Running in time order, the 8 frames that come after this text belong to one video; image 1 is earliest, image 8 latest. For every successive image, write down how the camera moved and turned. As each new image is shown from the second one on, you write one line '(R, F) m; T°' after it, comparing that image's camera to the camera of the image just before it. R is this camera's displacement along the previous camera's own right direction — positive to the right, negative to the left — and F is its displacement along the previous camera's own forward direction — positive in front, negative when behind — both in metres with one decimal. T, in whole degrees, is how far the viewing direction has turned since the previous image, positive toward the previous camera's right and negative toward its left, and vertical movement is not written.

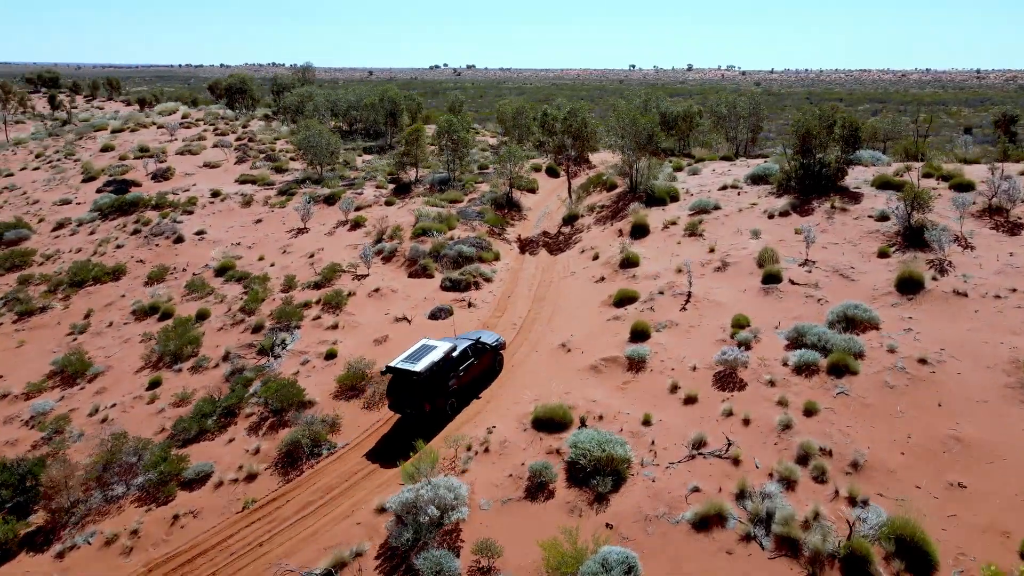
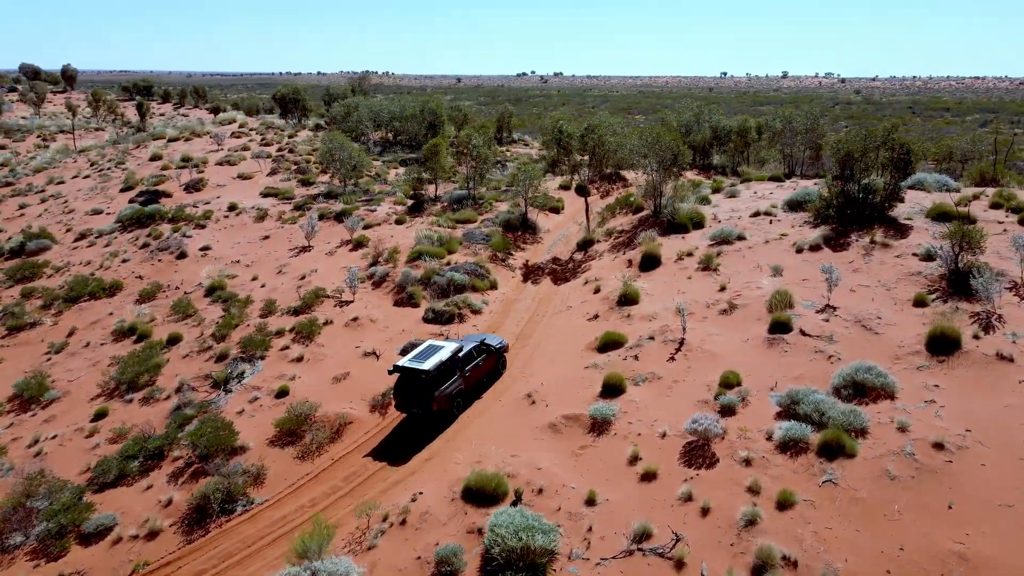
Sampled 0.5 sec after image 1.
(+2.4, +1.8) m; -6°
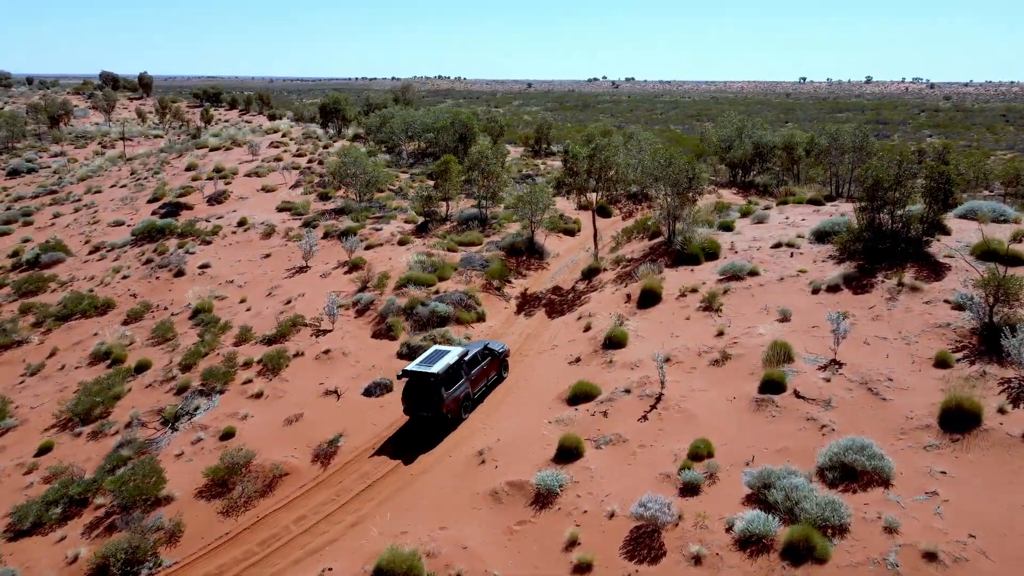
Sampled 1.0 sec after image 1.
(+2.0, +1.5) m; -5°
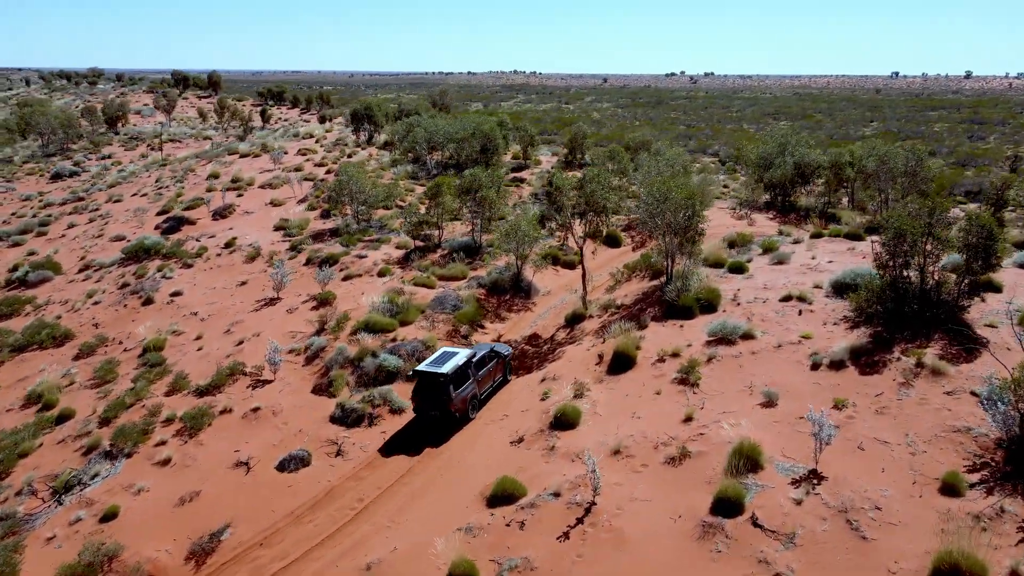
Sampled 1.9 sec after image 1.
(+2.6, +2.4) m; -6°
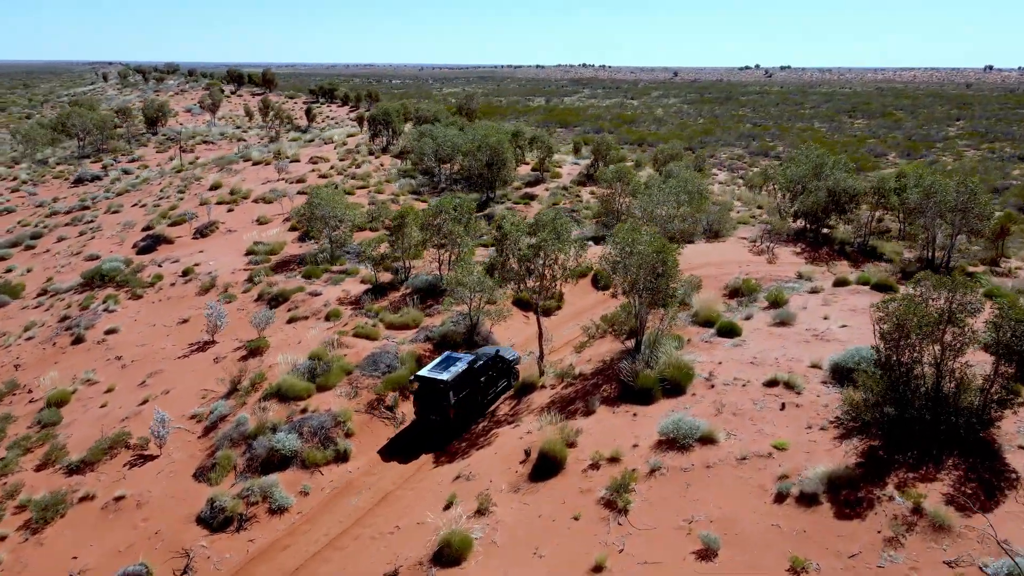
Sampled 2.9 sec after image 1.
(+2.8, +3.0) m; -5°
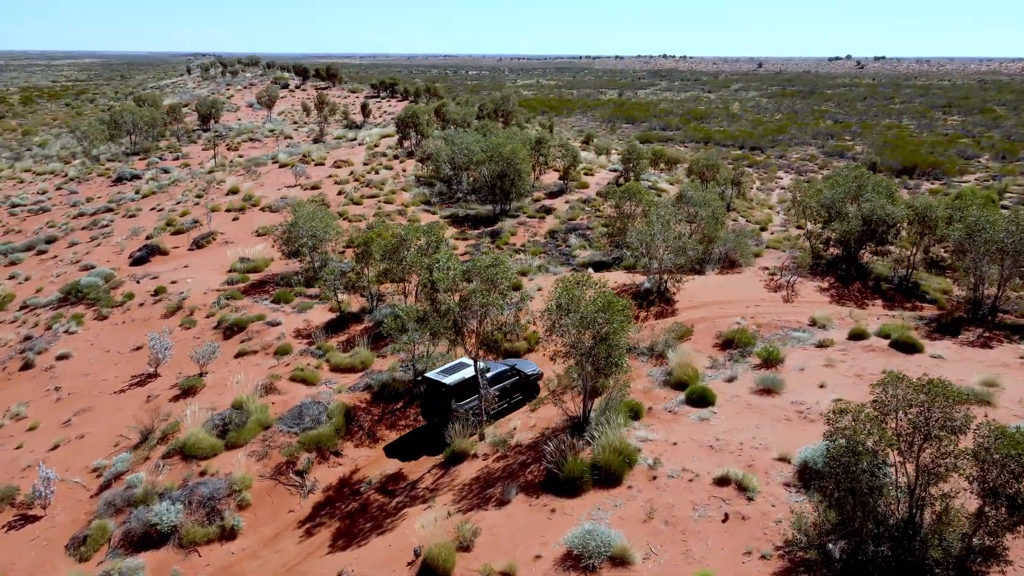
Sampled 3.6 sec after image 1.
(+2.8, +2.2) m; -6°
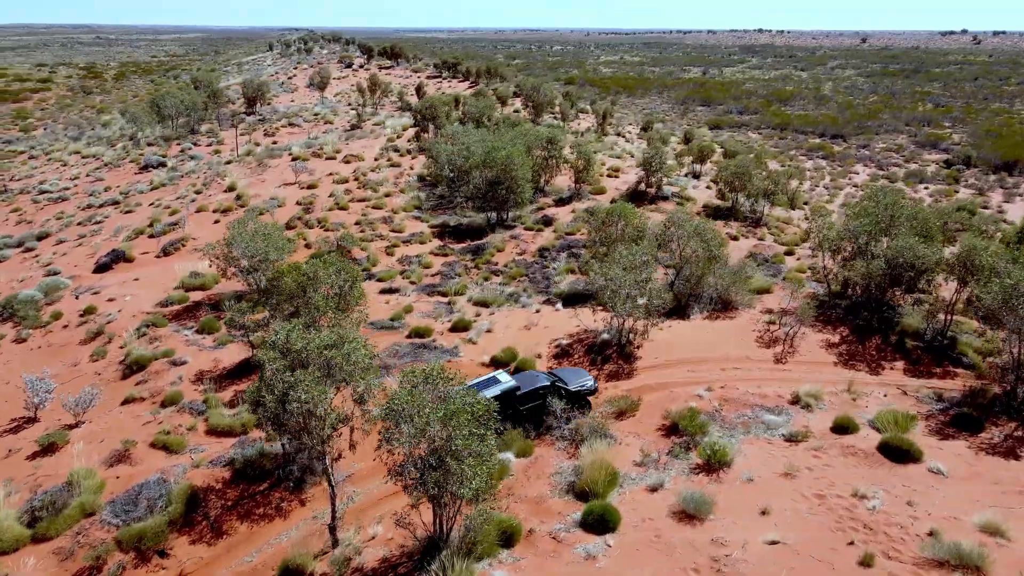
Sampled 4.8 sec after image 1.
(+3.6, +3.3) m; -6°
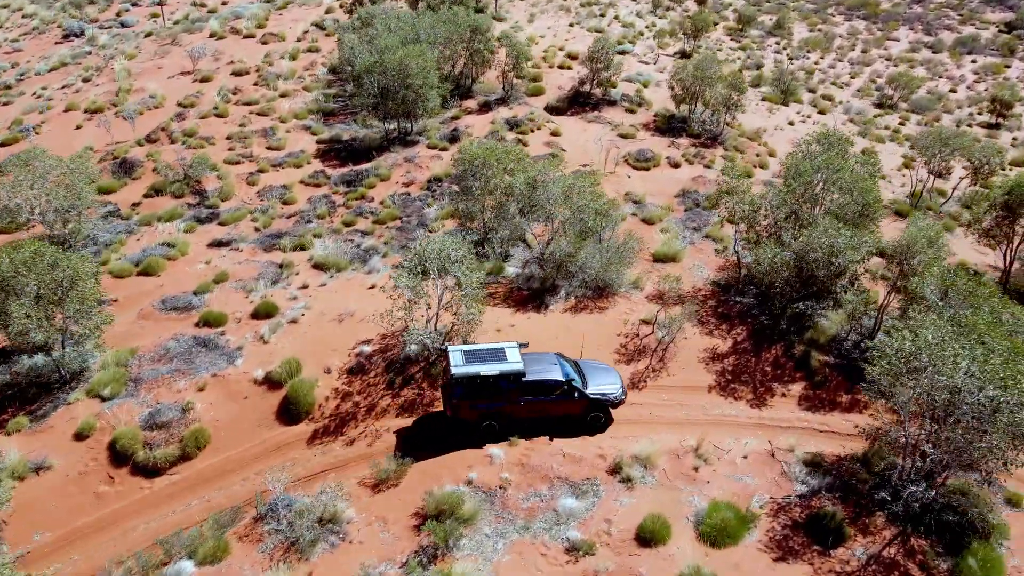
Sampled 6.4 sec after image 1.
(+5.0, +4.6) m; -3°
